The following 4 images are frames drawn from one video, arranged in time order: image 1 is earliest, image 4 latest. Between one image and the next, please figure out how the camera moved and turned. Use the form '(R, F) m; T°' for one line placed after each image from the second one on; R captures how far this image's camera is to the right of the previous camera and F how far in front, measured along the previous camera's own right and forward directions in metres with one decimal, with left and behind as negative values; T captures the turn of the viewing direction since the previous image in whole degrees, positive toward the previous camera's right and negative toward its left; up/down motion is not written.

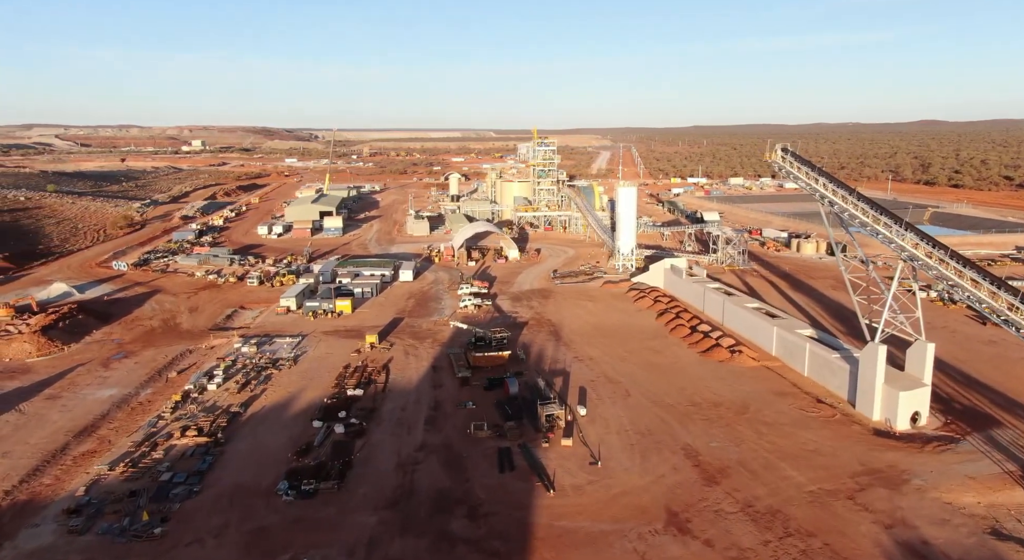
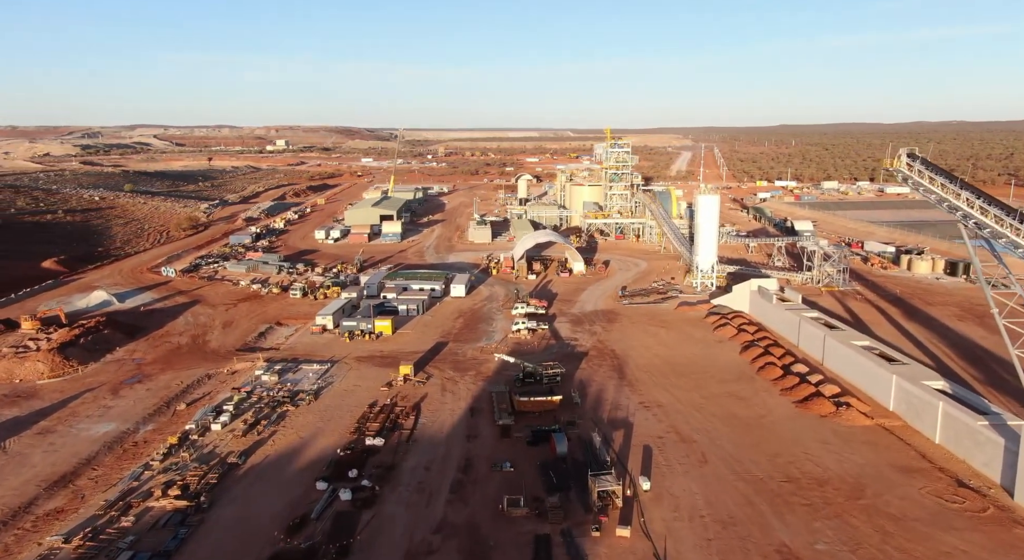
(+0.6, +4.4) m; -6°
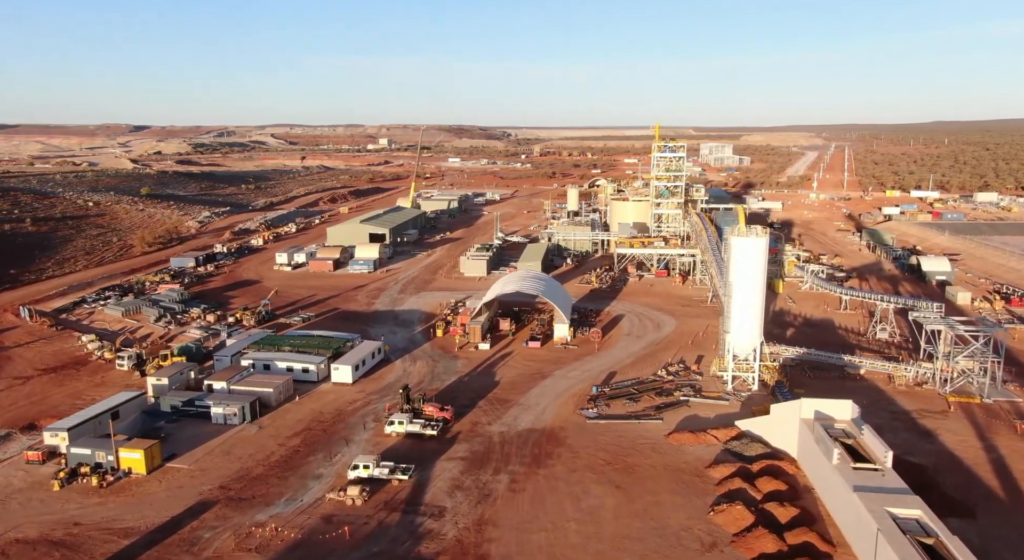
(+6.5, +15.0) m; -9°
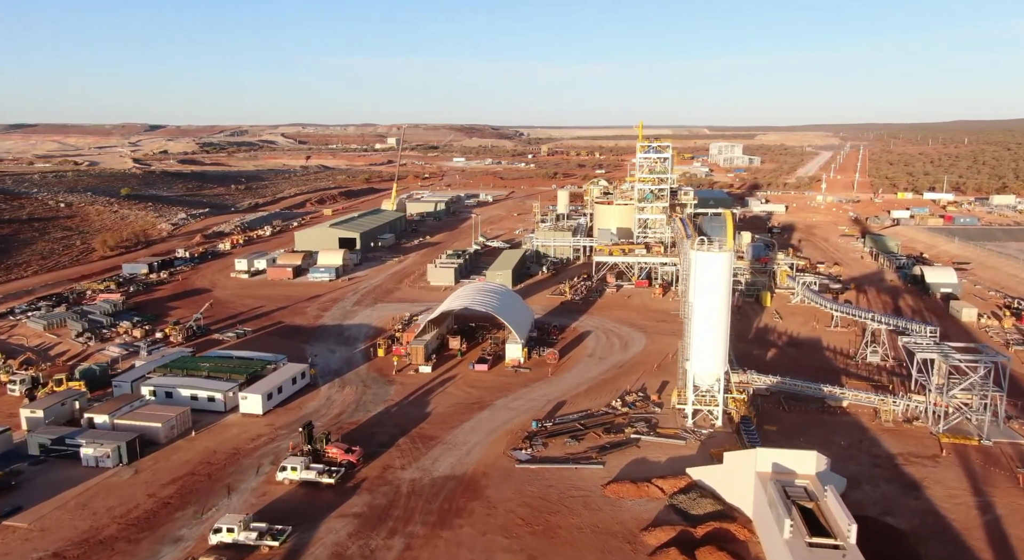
(+2.4, +3.1) m; -1°
